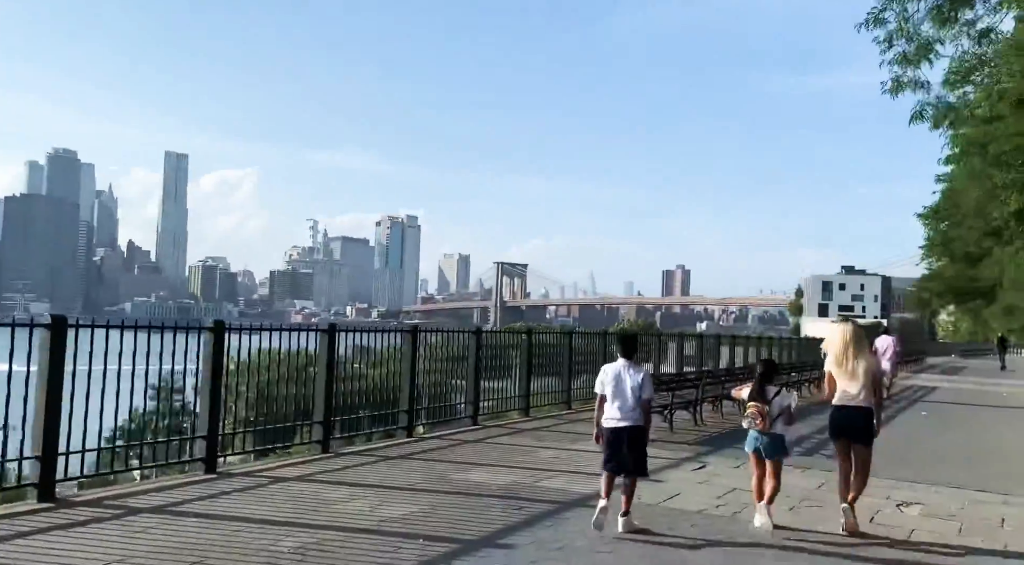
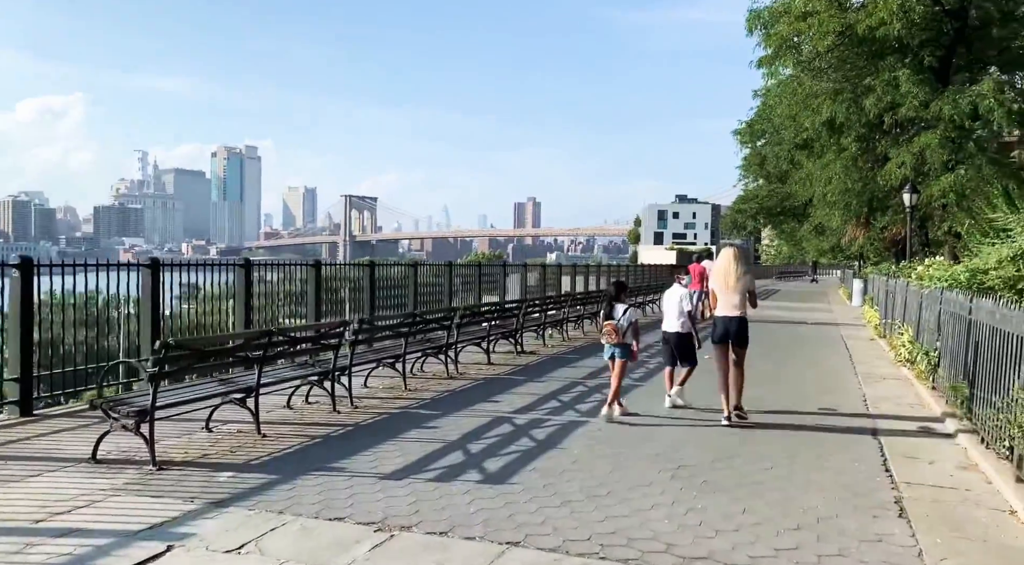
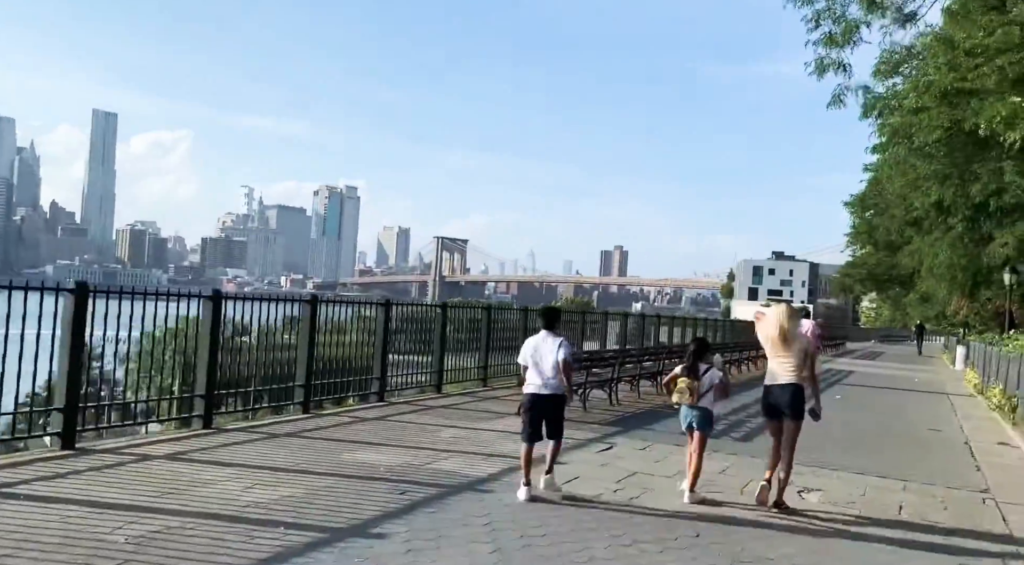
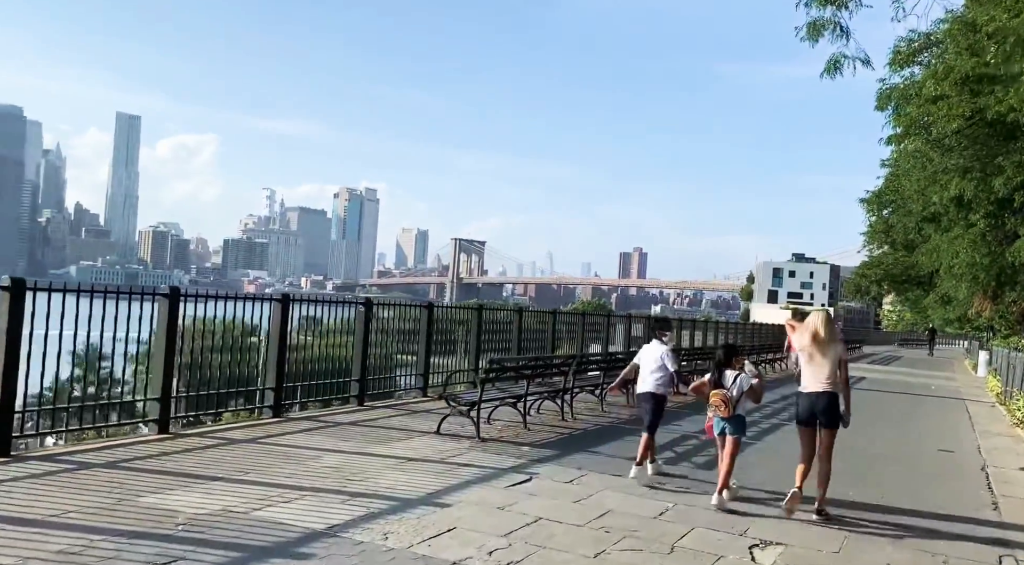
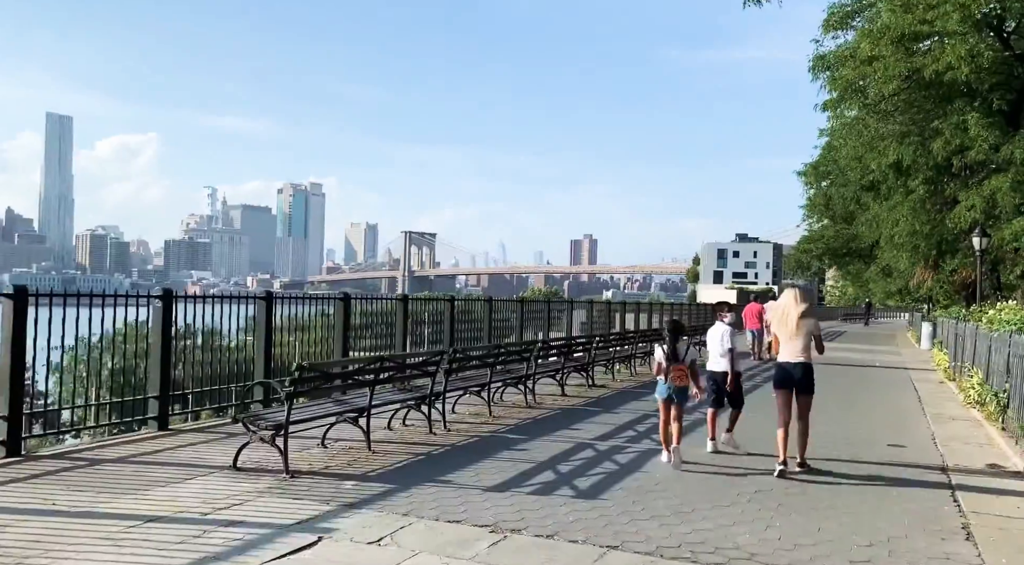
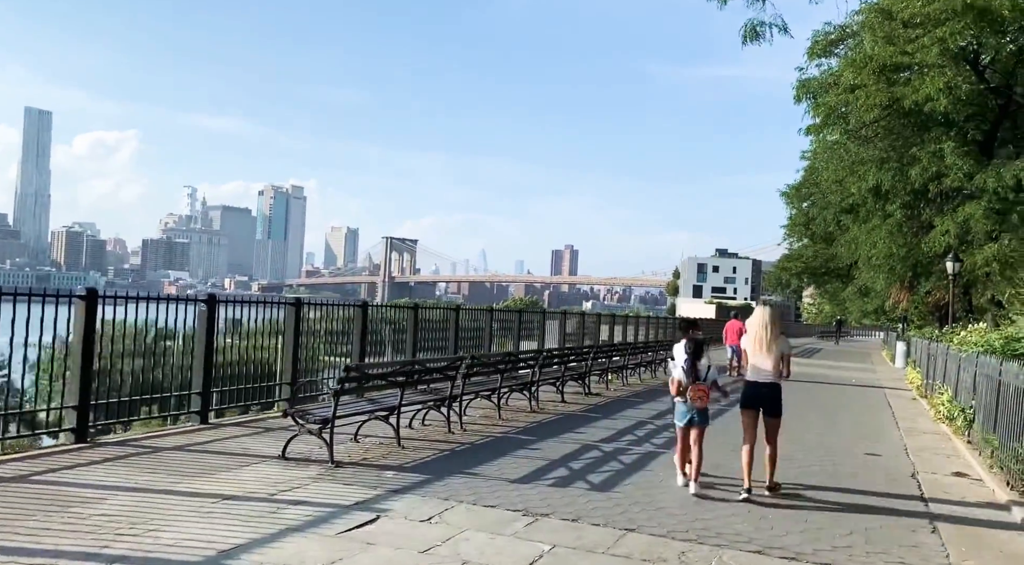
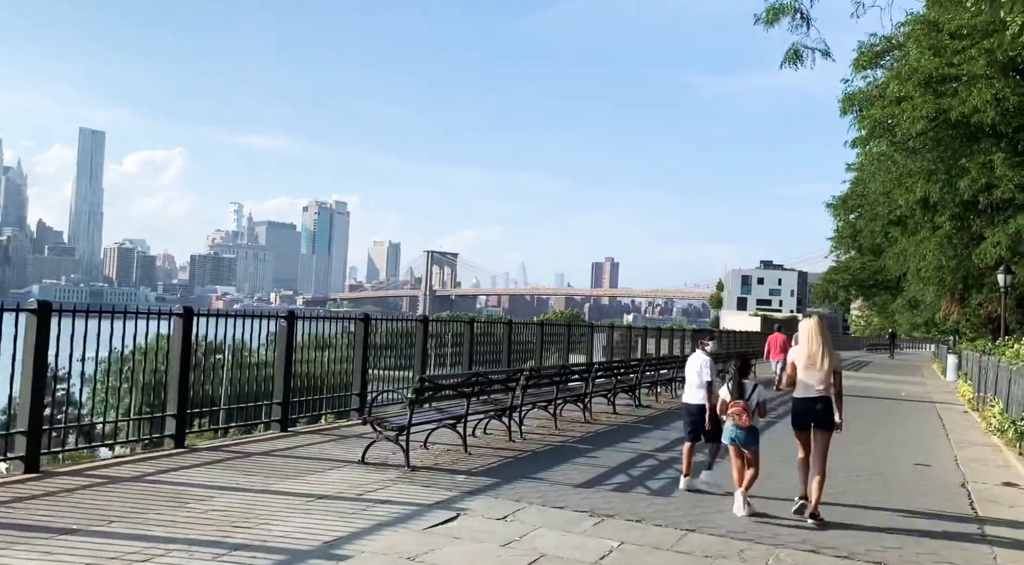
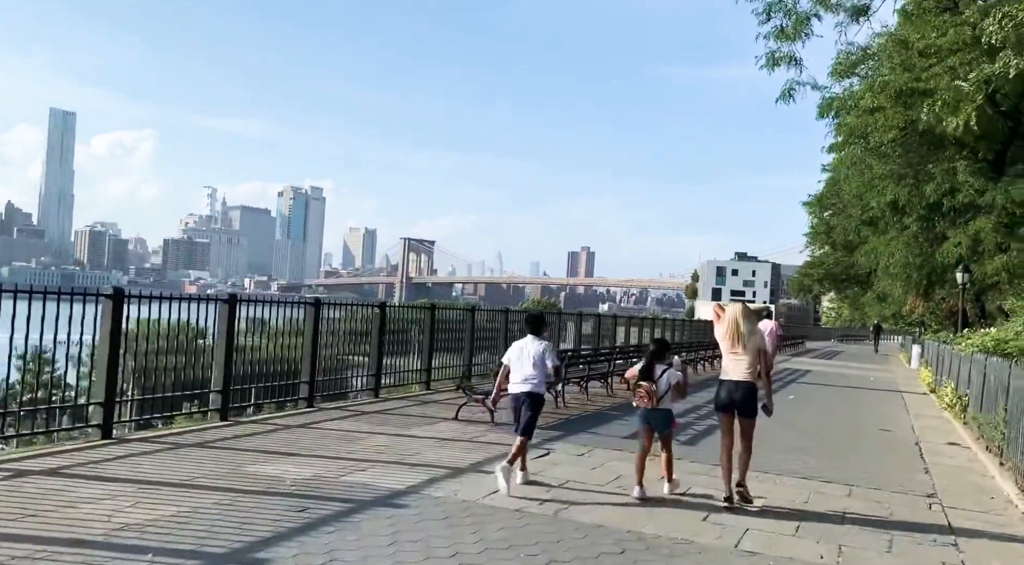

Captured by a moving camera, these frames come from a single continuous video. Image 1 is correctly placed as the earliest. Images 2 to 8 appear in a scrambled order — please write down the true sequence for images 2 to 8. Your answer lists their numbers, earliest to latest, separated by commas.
3, 8, 4, 7, 6, 5, 2
